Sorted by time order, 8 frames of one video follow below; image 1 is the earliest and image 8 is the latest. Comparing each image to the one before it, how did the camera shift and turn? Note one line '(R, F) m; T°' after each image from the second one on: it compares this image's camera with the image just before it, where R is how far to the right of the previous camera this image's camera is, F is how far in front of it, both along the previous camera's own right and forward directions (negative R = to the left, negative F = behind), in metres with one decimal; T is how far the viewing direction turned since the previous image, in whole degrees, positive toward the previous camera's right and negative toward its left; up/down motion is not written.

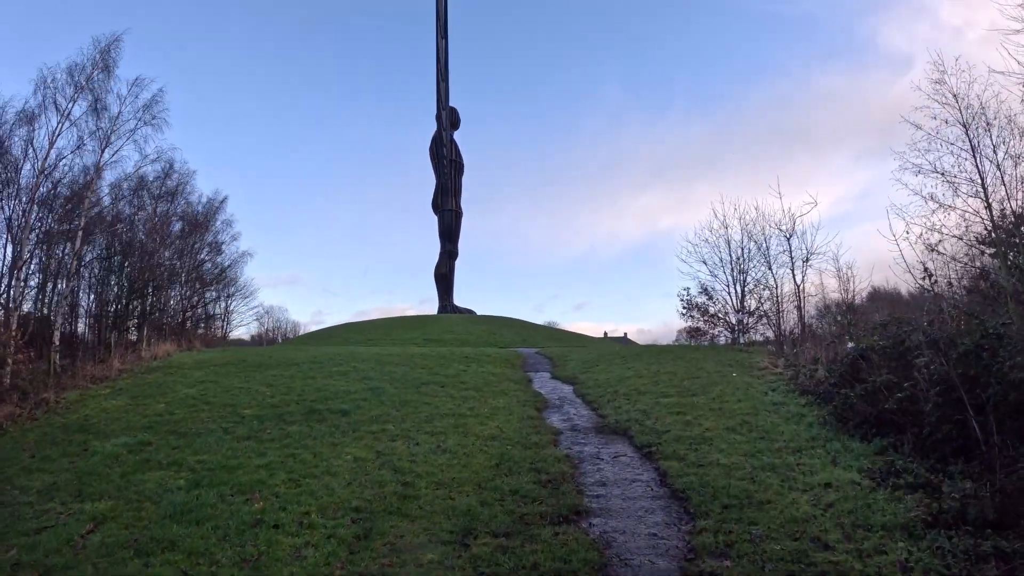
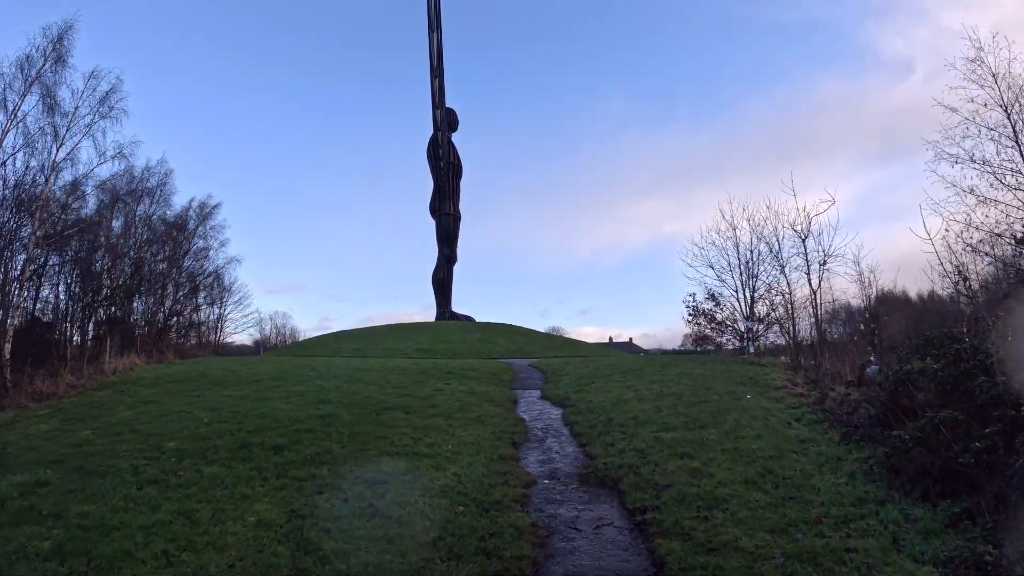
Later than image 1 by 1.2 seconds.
(+0.7, +2.6) m; -1°
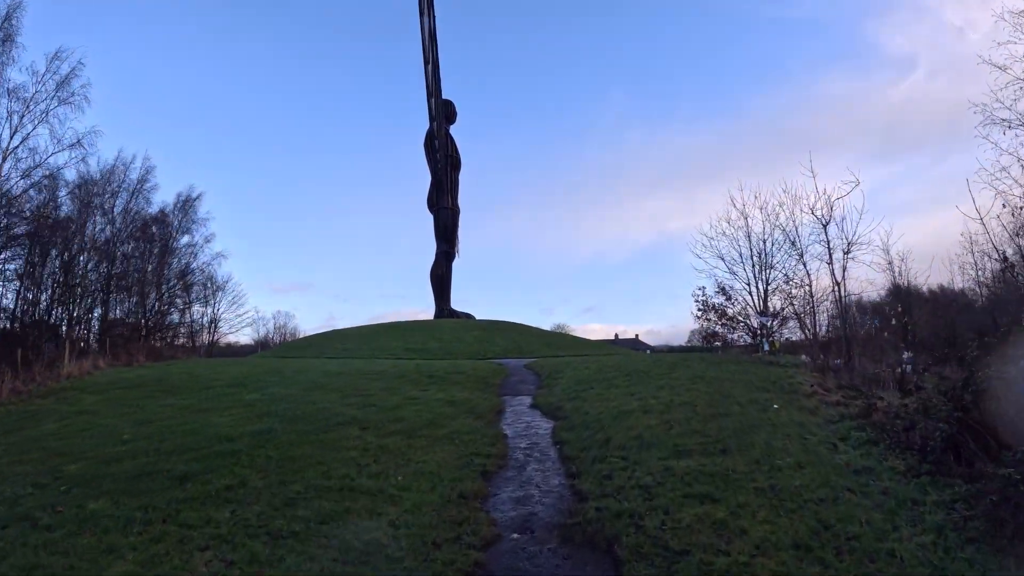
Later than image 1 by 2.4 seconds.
(+0.5, +2.7) m; -1°
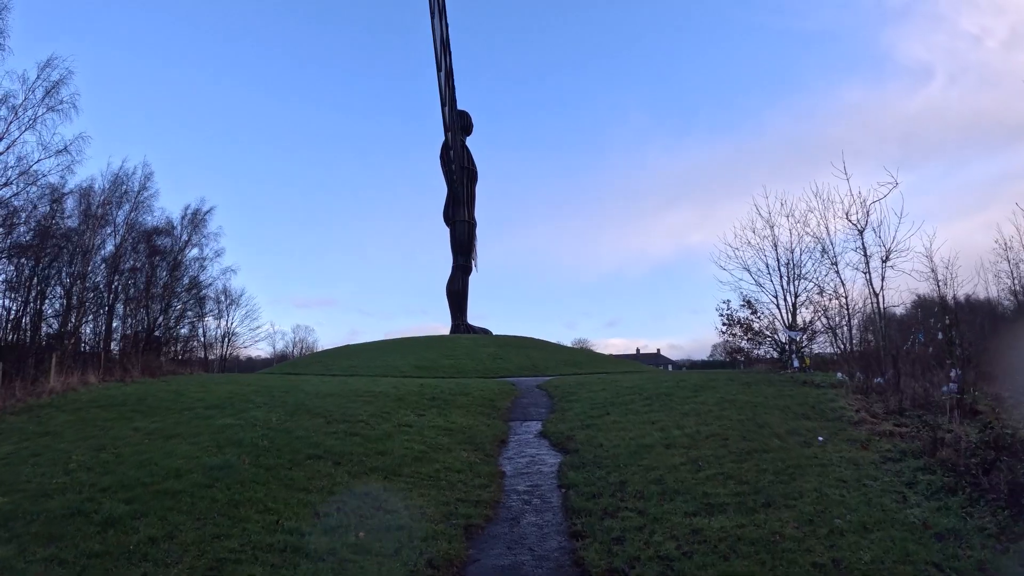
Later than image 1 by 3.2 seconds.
(+0.4, +1.9) m; -2°
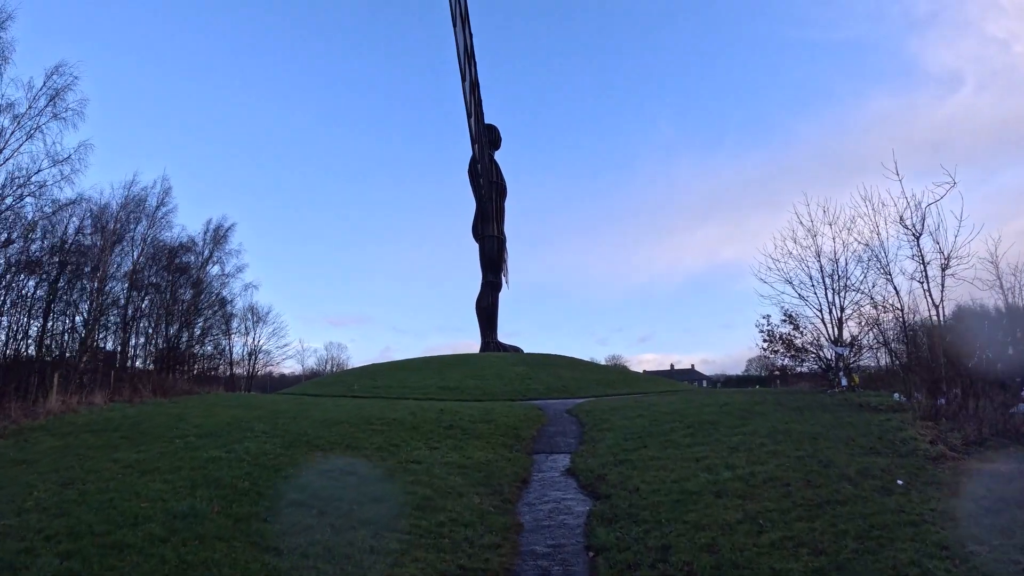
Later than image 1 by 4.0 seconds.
(+0.2, +1.8) m; -3°
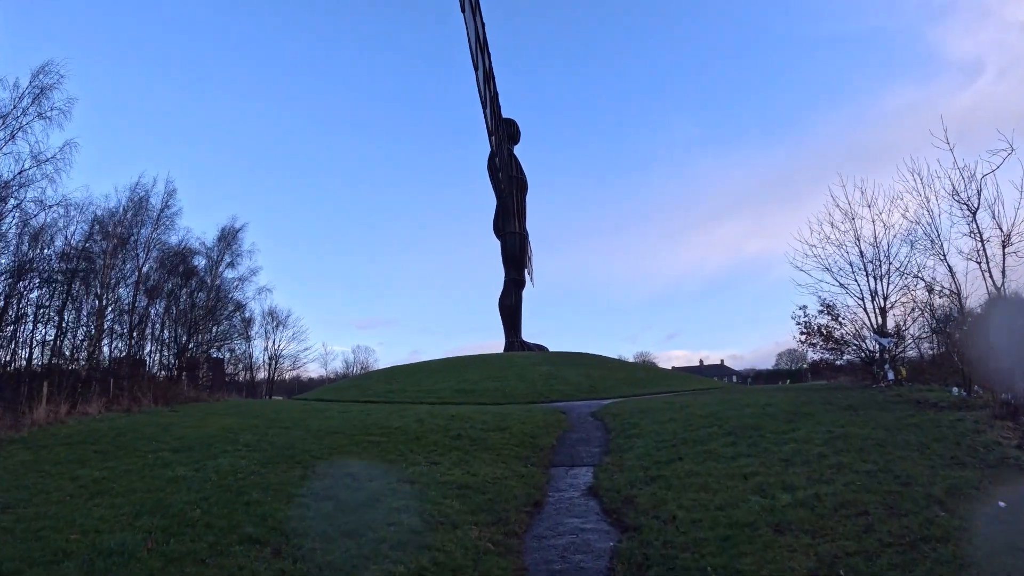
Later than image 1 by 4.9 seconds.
(+0.3, +2.1) m; -2°
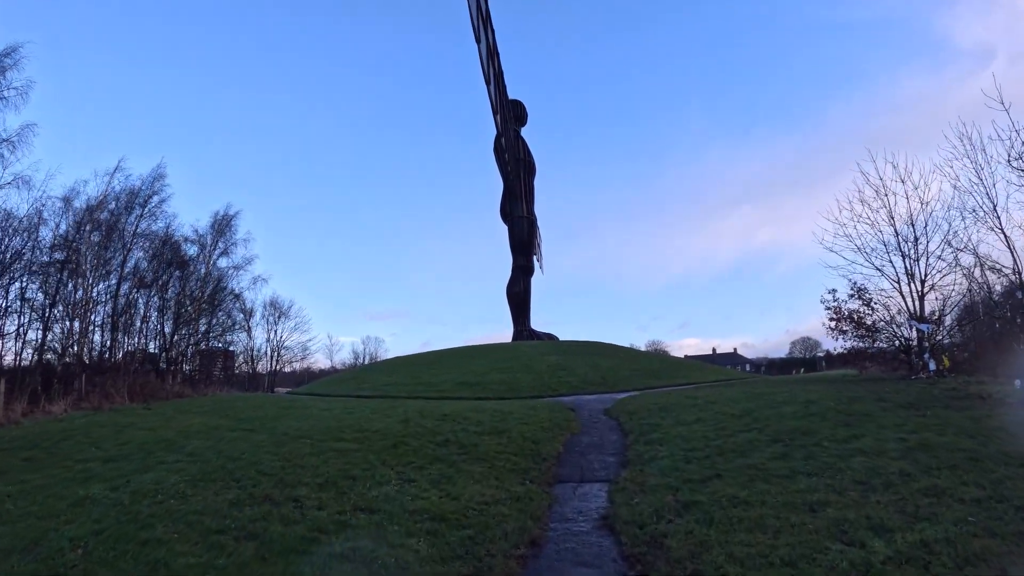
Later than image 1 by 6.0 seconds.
(+0.3, +2.7) m; -1°
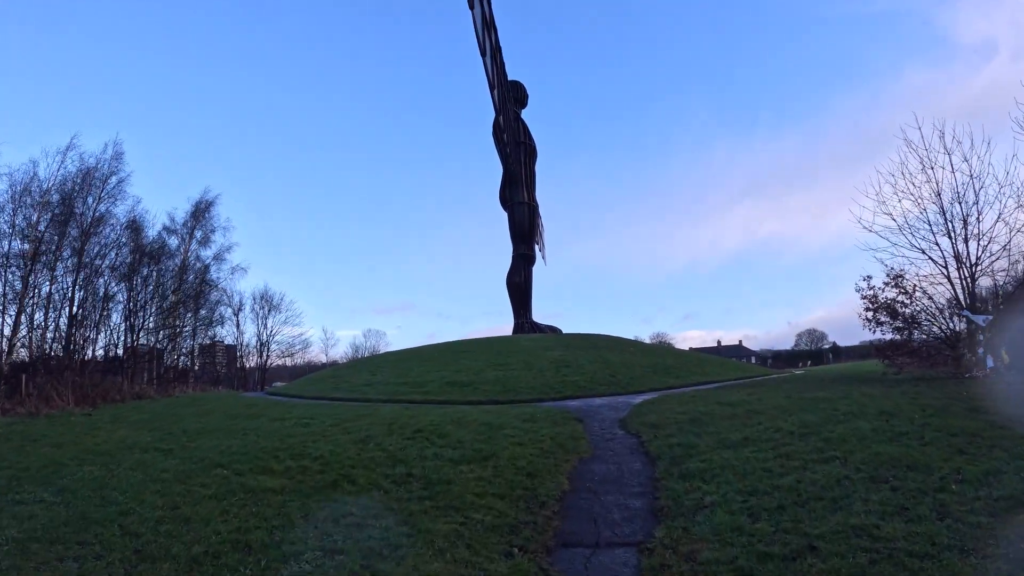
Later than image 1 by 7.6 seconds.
(+0.2, +3.6) m; 0°
